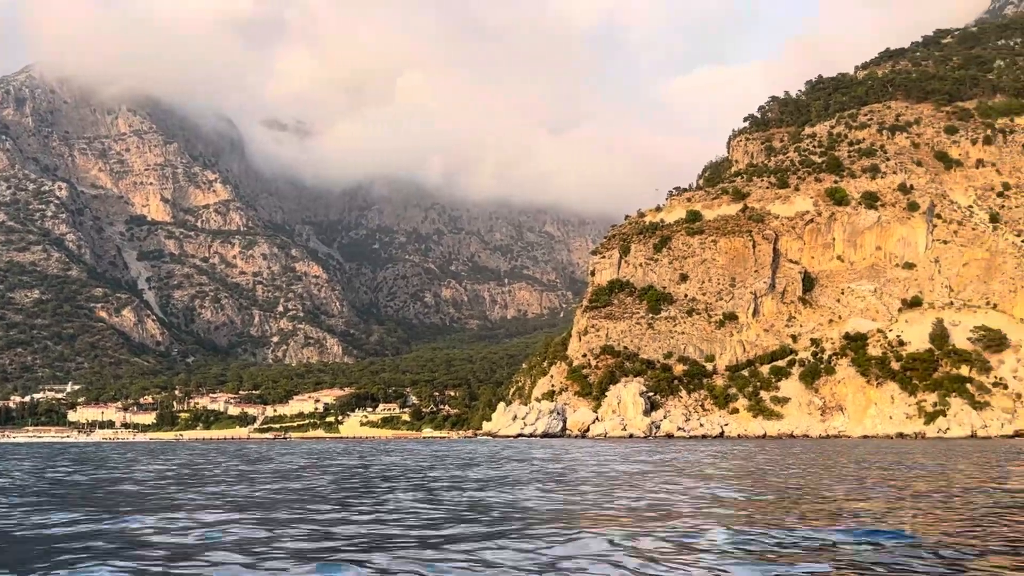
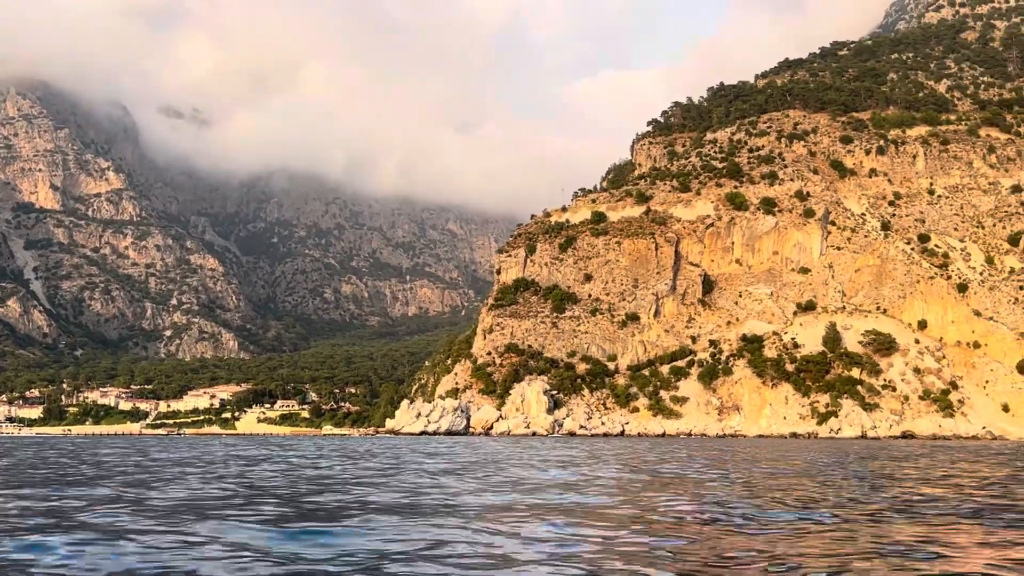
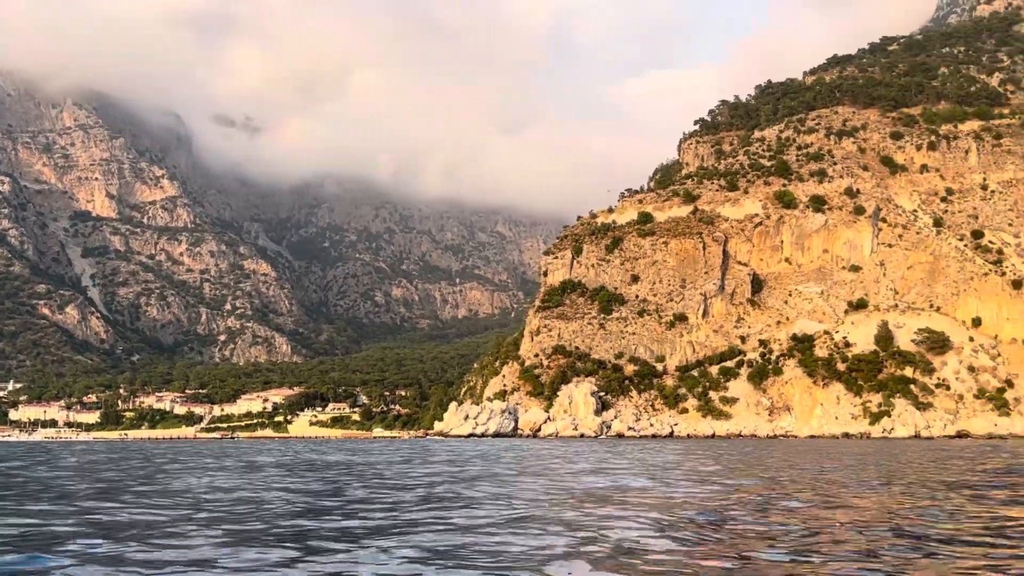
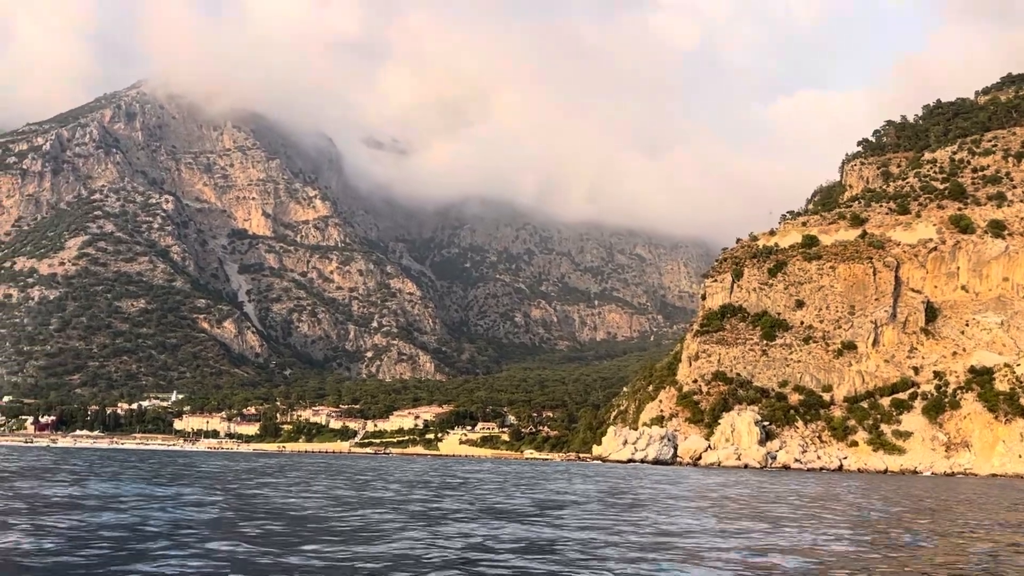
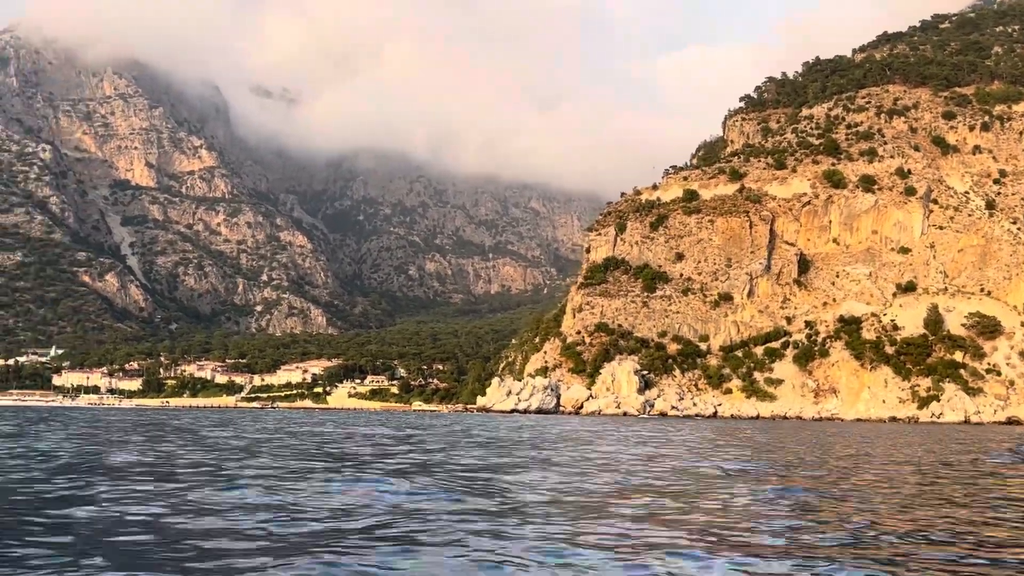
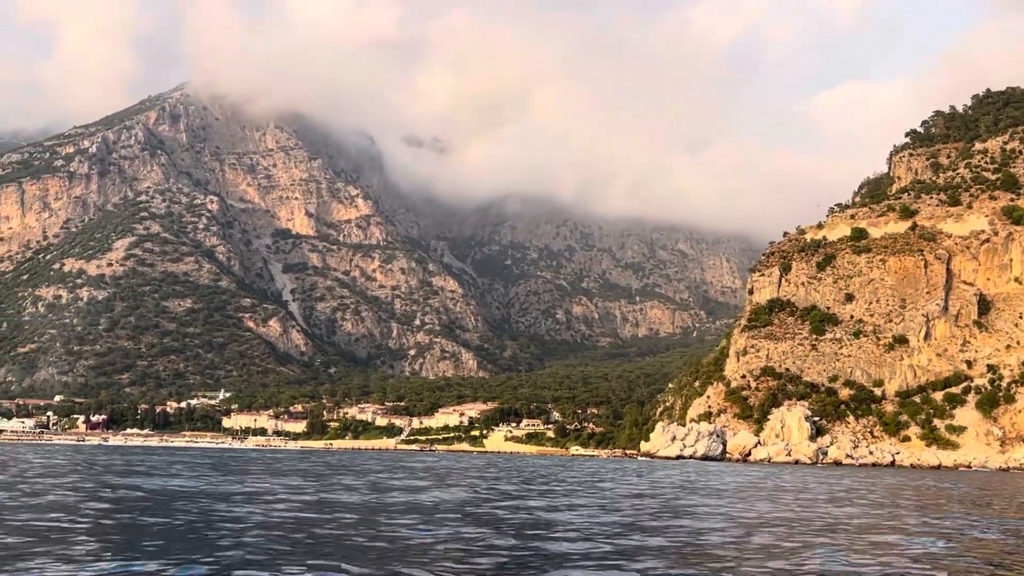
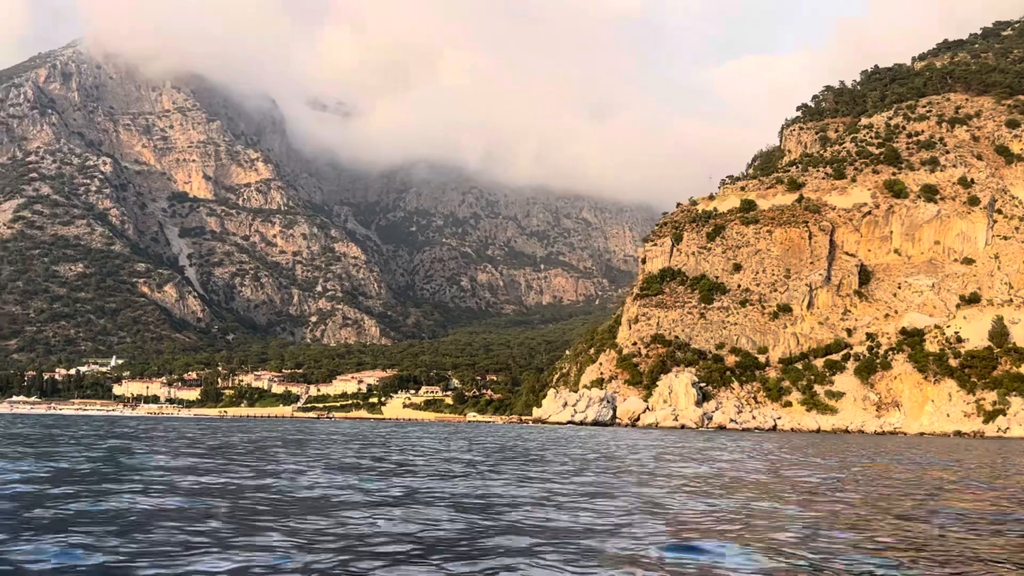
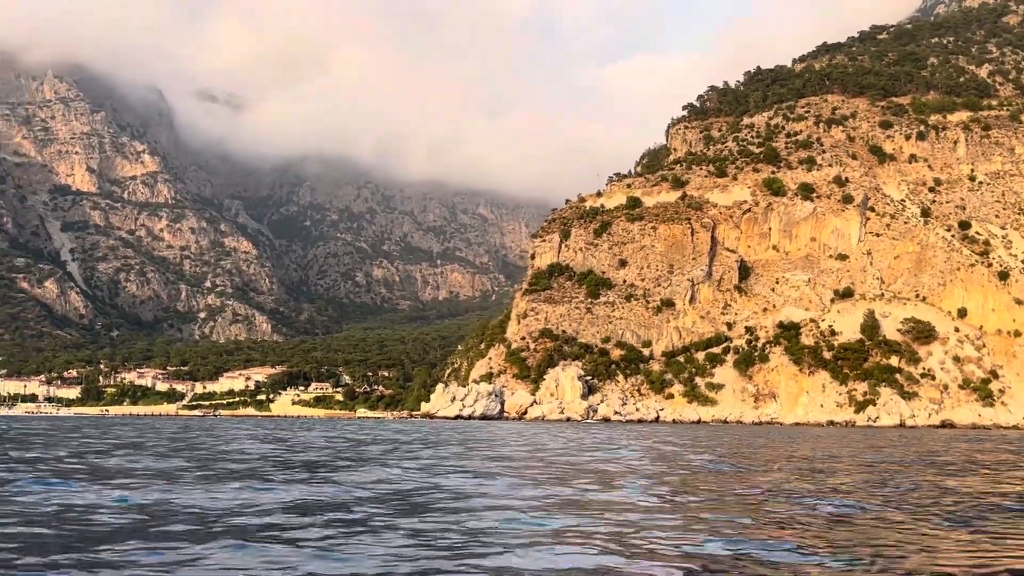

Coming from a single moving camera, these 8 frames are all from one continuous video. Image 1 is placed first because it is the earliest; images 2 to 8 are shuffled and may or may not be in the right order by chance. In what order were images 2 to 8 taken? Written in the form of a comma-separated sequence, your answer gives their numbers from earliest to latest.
3, 2, 8, 5, 7, 4, 6
